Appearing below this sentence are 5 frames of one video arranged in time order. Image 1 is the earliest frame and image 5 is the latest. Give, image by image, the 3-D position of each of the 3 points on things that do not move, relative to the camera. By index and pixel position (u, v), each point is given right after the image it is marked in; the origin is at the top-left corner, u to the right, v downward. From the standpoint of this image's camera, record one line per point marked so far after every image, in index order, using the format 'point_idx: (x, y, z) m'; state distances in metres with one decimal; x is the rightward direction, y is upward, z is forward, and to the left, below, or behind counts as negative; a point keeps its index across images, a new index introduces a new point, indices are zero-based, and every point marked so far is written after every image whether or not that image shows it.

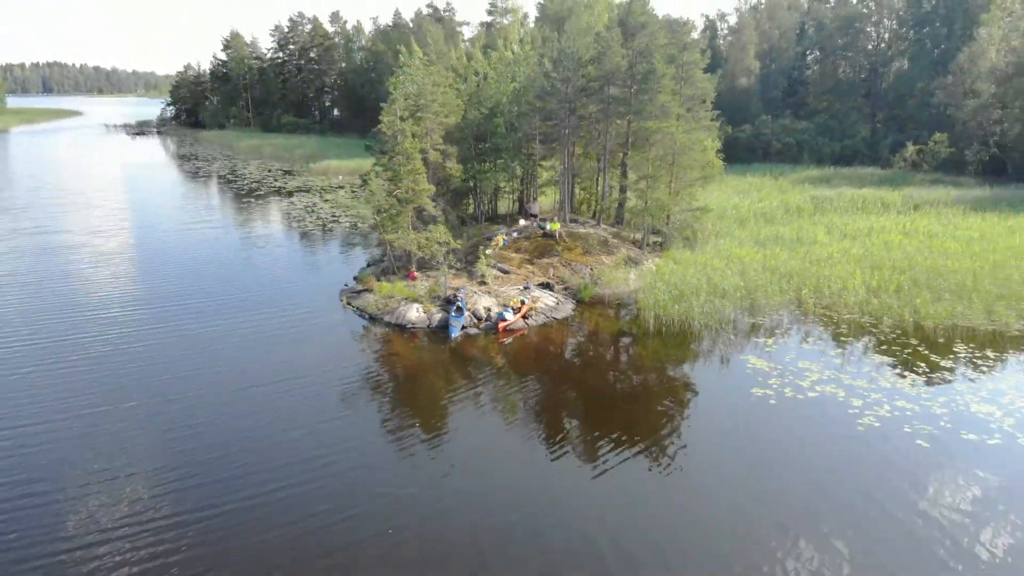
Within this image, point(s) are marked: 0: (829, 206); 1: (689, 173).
0: (+10.0, +2.6, +19.0) m
1: (+4.4, +2.7, +15.0) m
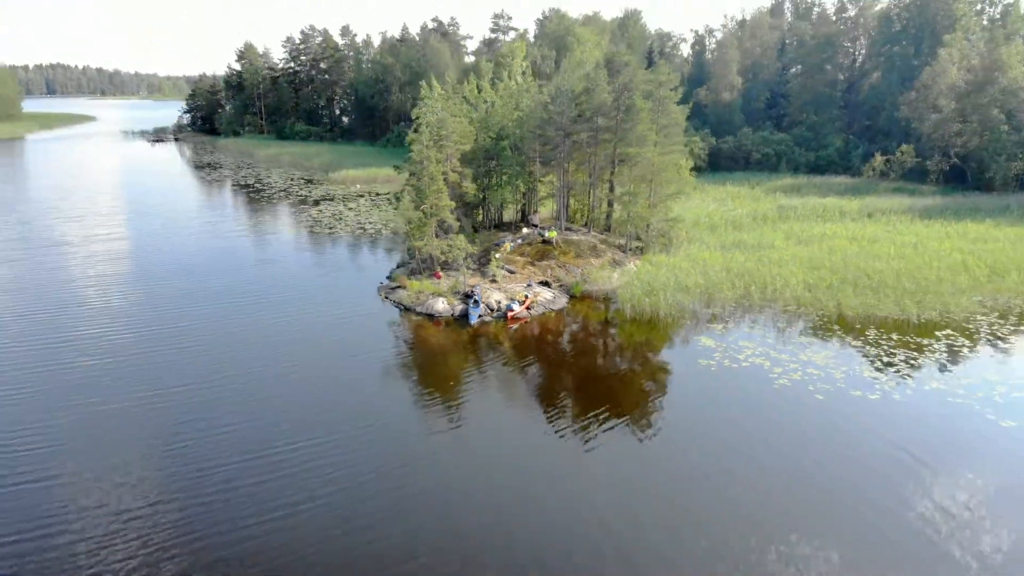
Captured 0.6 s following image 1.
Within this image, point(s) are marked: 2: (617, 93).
0: (+10.1, +2.6, +21.6) m
1: (+4.5, +2.8, +17.6) m
2: (+2.9, +5.4, +16.8) m
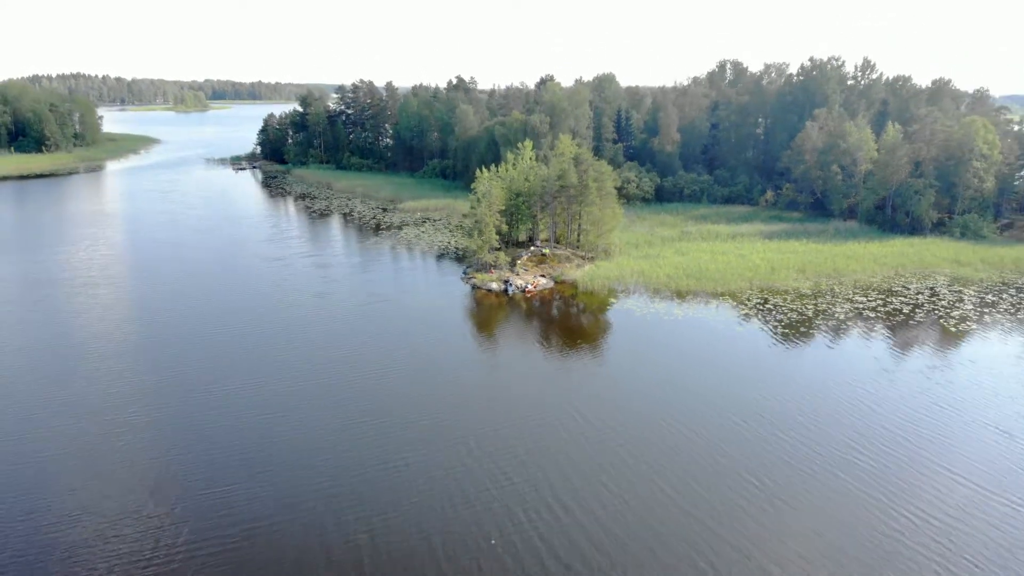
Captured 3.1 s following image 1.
0: (+10.8, +3.1, +36.6) m
1: (+5.1, +3.3, +32.6) m
2: (+3.6, +5.8, +31.7) m
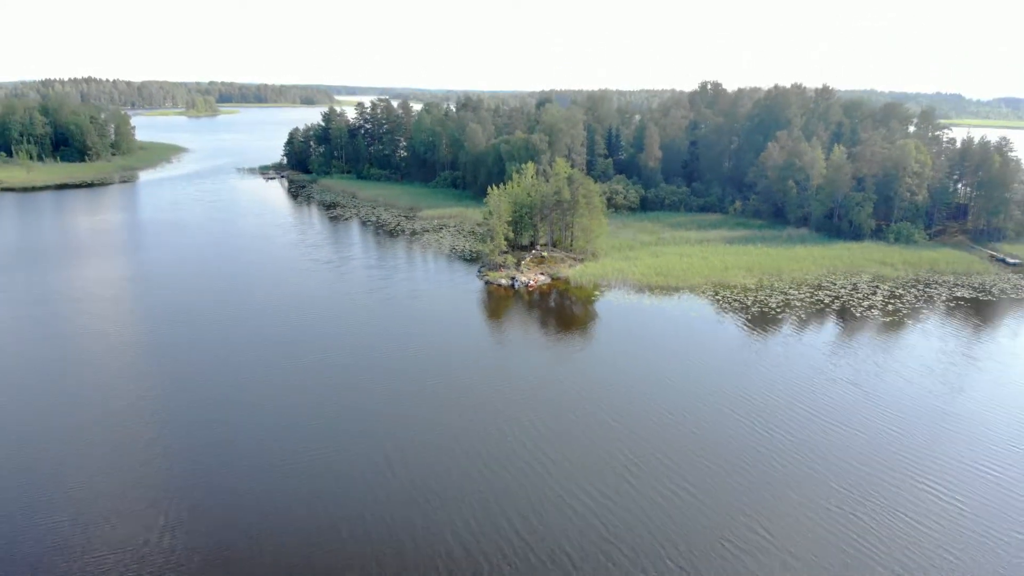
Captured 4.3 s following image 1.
0: (+11.1, +3.4, +44.0) m
1: (+5.5, +3.5, +40.0) m
2: (+3.9, +6.1, +39.2) m
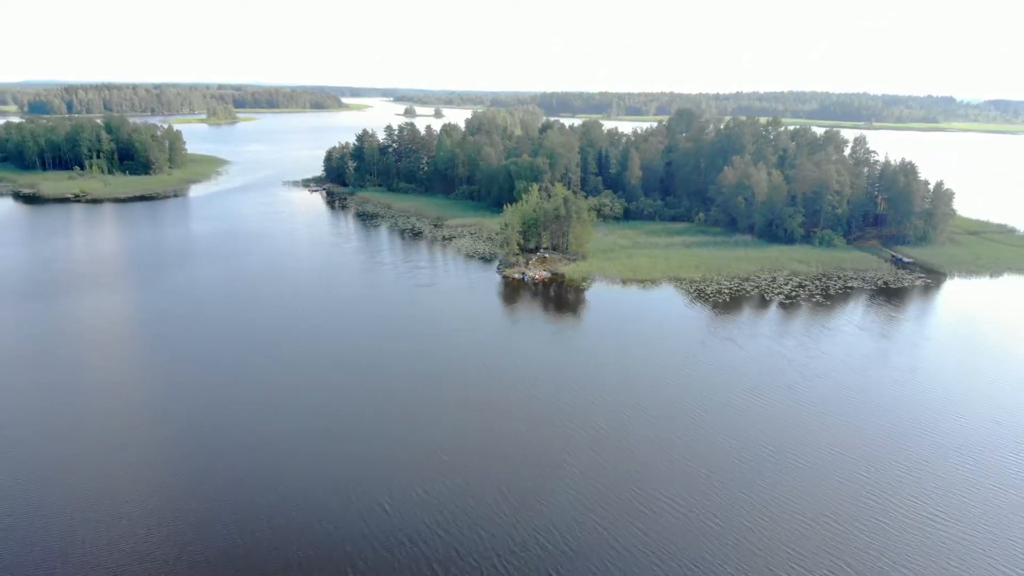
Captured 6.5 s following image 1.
0: (+12.0, +4.0, +57.6) m
1: (+6.4, +4.2, +53.6) m
2: (+4.8, +6.8, +52.7) m
